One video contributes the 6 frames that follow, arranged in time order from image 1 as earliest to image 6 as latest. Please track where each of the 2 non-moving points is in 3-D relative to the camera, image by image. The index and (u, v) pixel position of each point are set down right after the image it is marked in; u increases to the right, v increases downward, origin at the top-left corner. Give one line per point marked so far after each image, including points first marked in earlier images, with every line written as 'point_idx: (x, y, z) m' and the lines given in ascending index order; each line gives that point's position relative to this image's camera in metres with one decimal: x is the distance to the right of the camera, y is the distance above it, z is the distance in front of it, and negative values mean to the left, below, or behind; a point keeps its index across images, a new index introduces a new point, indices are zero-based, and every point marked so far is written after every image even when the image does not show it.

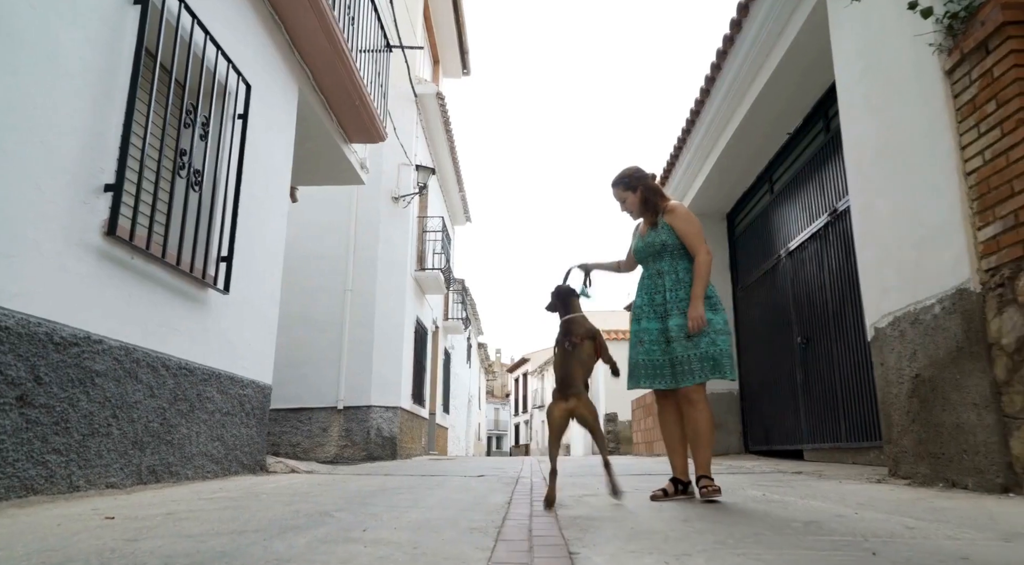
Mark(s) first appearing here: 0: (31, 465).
0: (-1.9, -0.7, +2.7) m
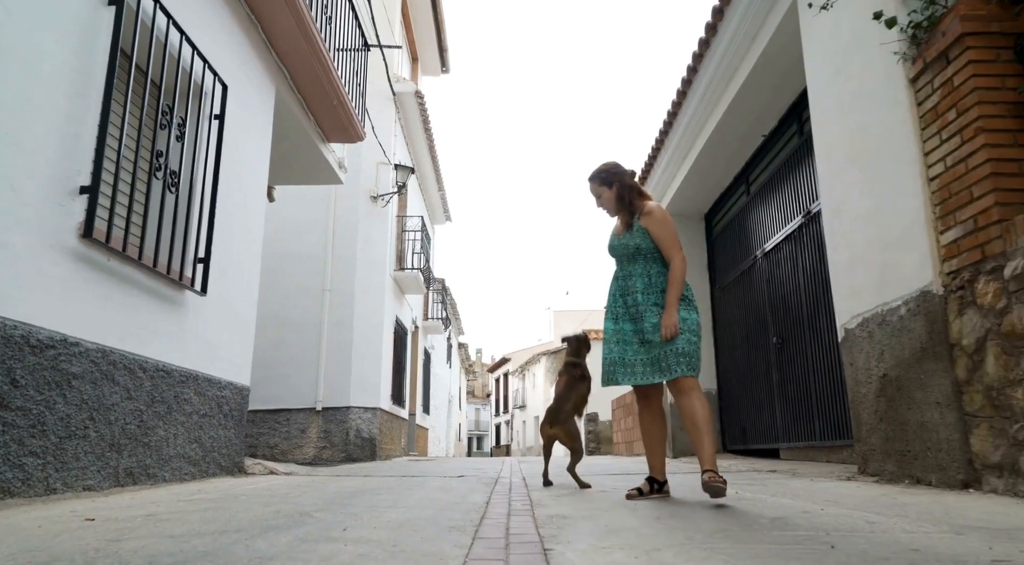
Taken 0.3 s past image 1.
0: (-1.9, -0.7, +2.7) m
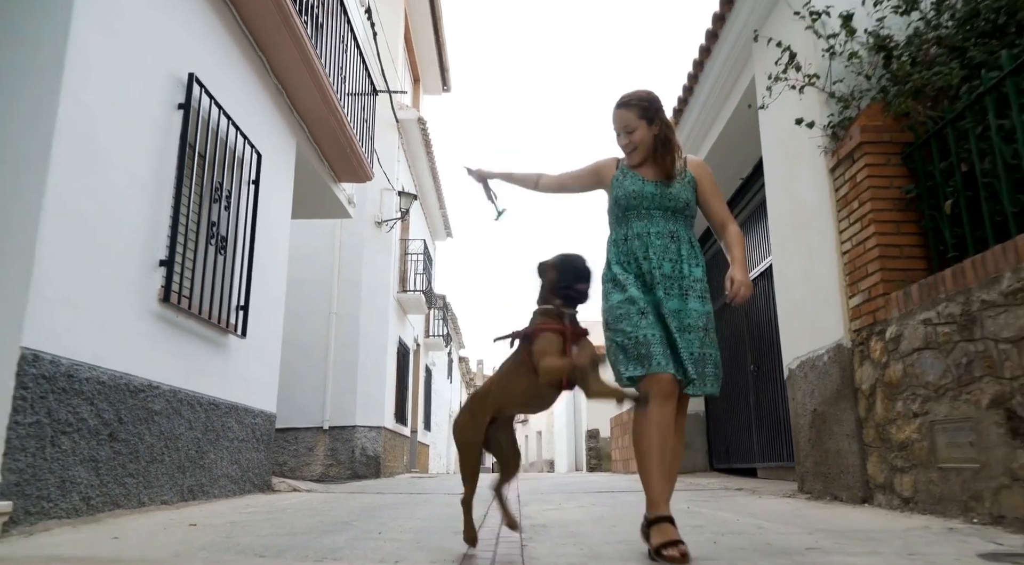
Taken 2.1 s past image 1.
0: (-2.0, -1.0, +3.5) m
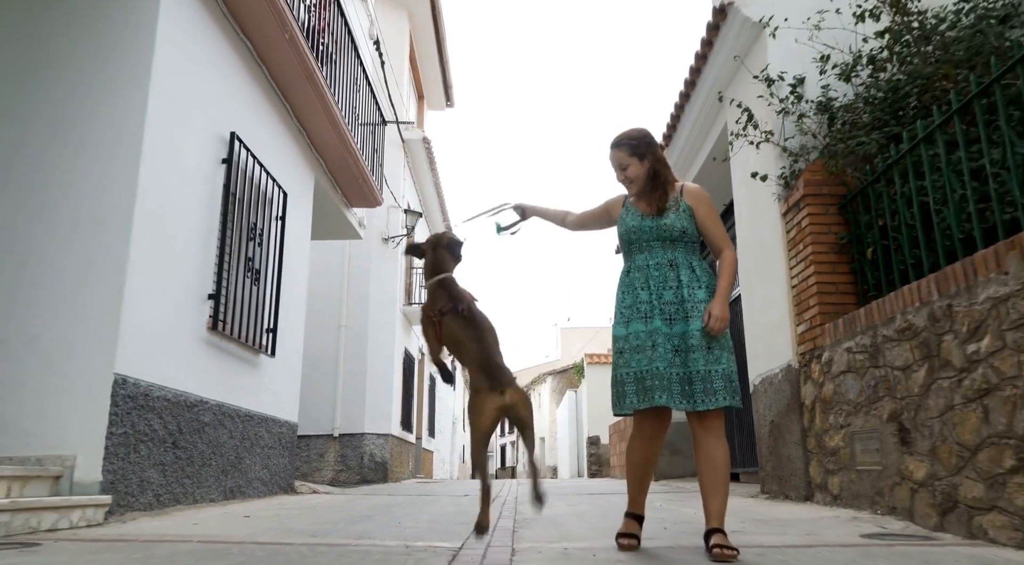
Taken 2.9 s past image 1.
0: (-2.0, -1.2, +4.2) m
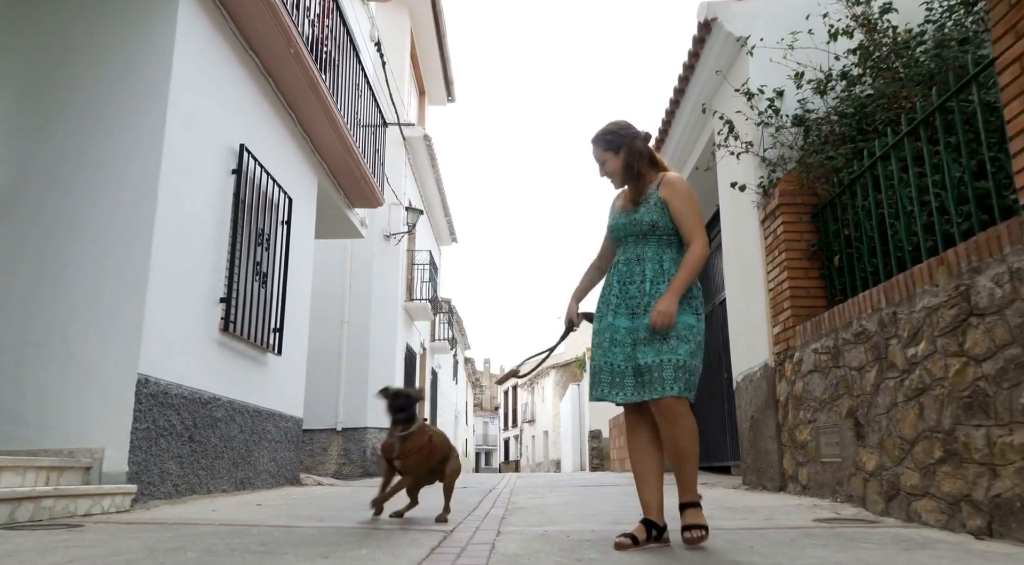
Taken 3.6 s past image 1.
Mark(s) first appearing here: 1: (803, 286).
0: (-2.1, -1.3, +4.5) m
1: (+2.0, 0.0, +4.7) m
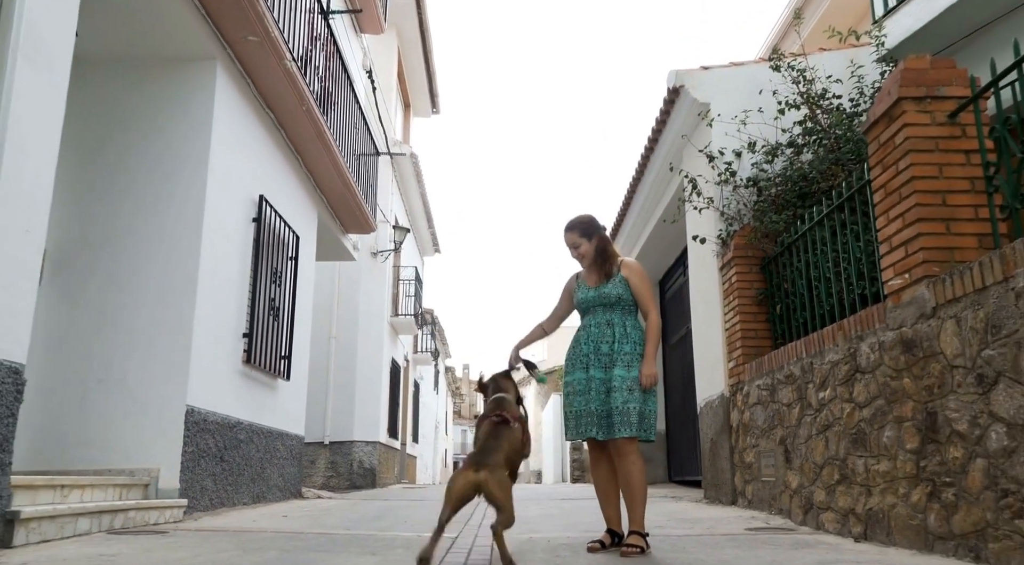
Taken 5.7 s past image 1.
0: (-2.2, -1.6, +5.1) m
1: (+1.9, -0.4, +5.5) m
